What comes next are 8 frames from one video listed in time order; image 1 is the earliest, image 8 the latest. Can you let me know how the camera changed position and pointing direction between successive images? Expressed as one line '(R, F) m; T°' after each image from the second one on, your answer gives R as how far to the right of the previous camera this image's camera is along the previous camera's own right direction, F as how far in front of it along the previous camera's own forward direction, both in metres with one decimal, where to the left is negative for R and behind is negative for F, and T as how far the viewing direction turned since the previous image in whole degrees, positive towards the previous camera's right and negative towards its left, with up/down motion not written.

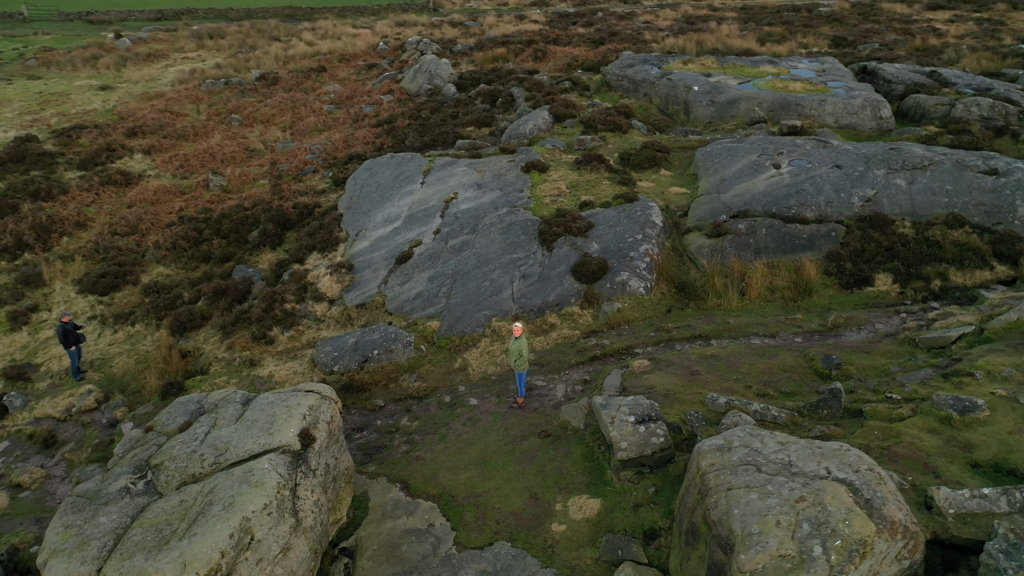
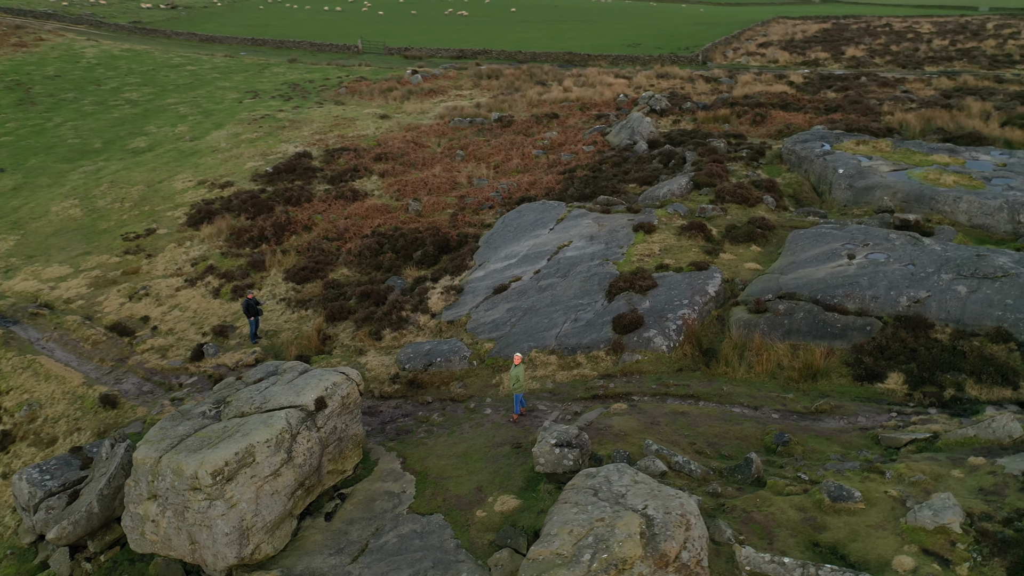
(+5.5, -2.3) m; -20°
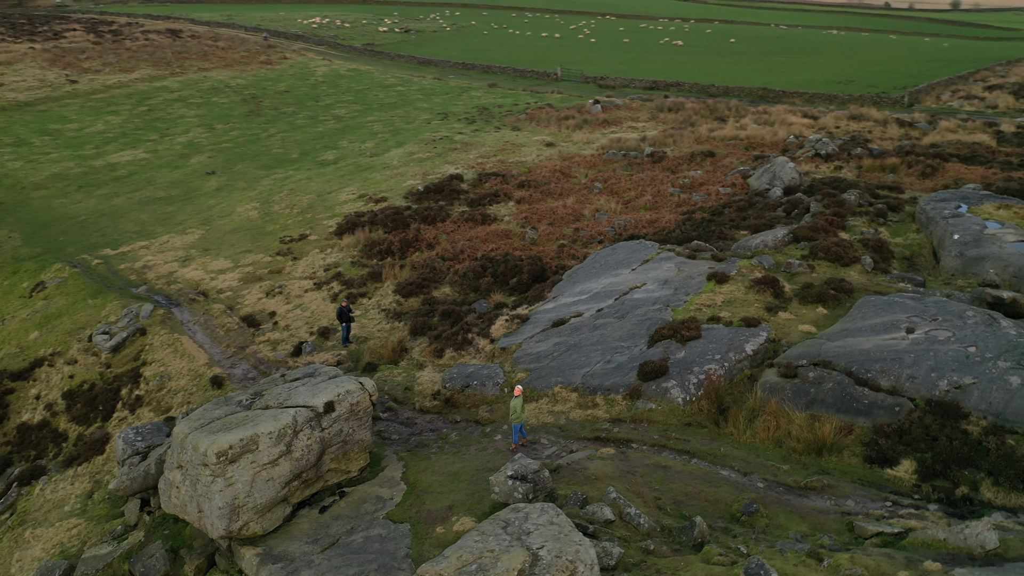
(+4.2, -0.4) m; -15°
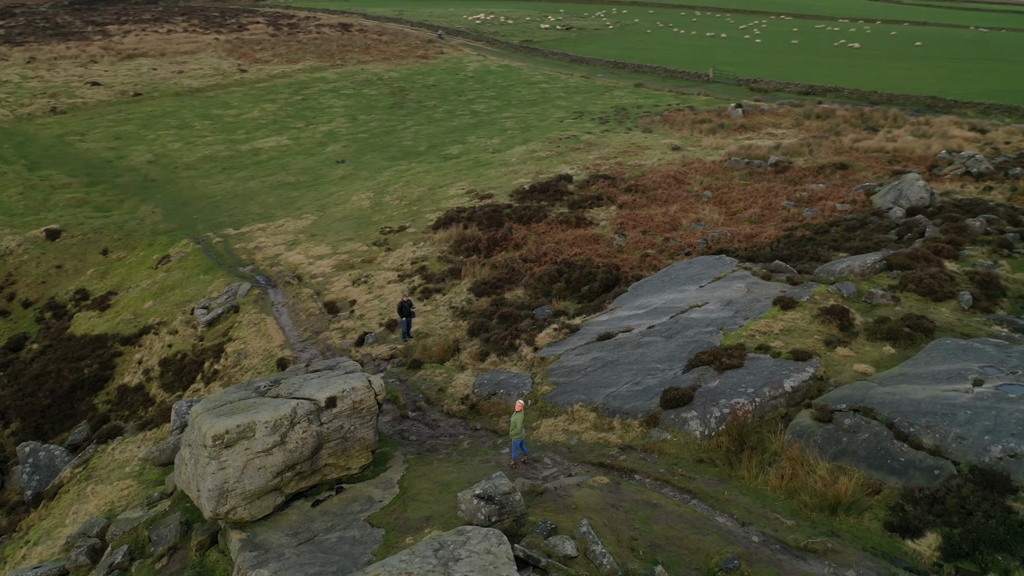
(+3.1, +1.0) m; -11°
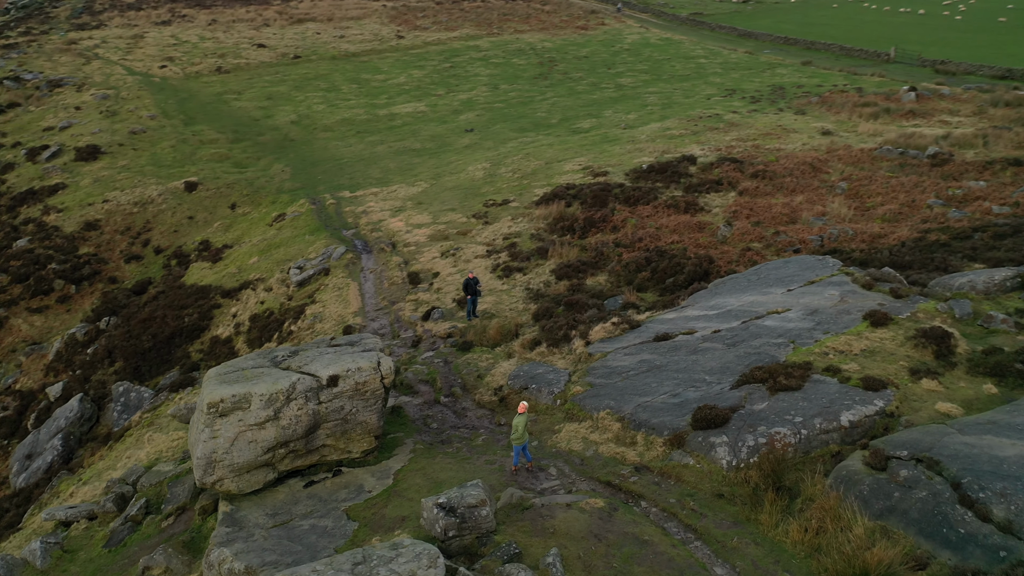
(+2.8, +2.0) m; -11°
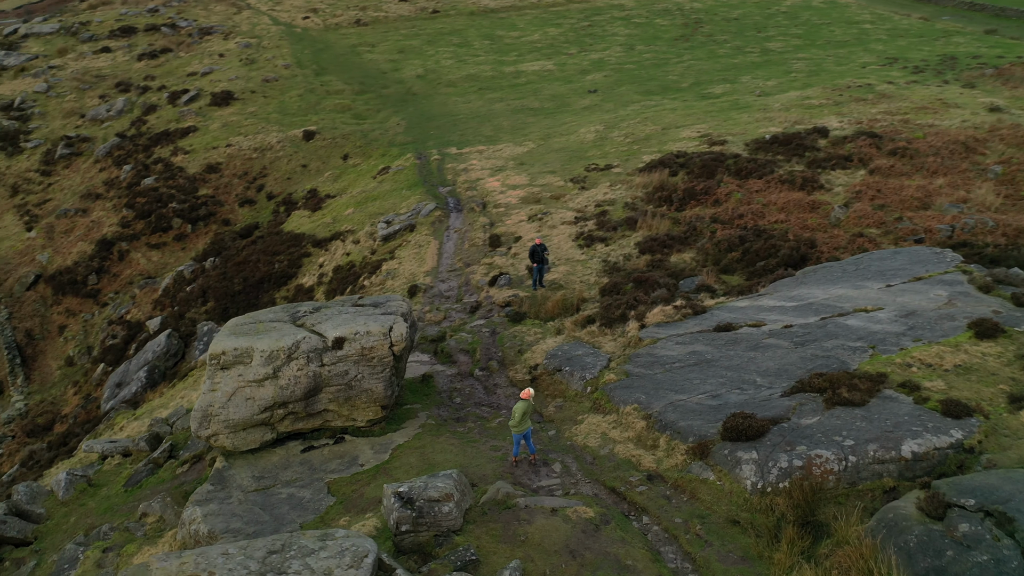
(+2.2, +2.0) m; -10°
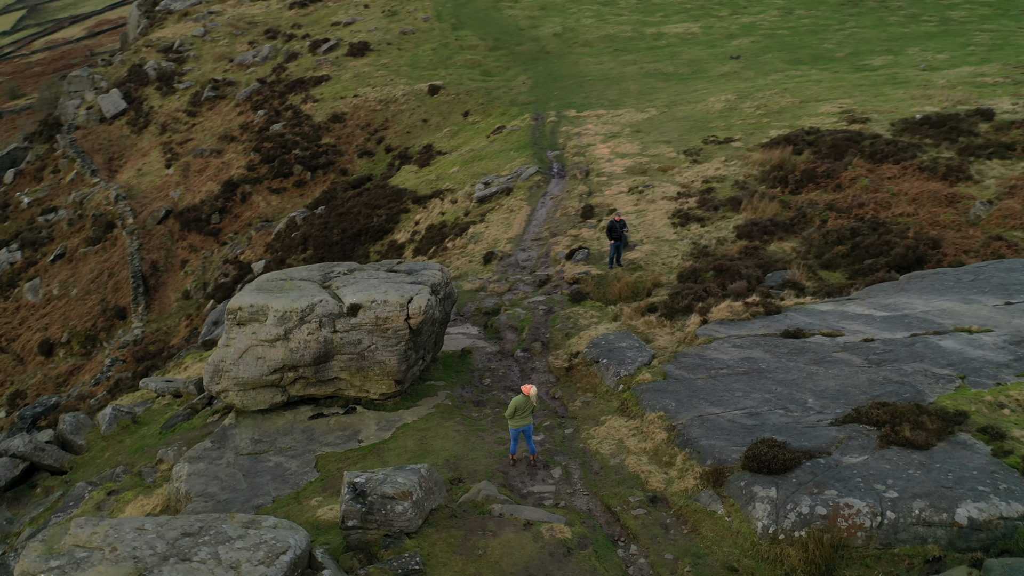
(+2.1, +1.6) m; -10°
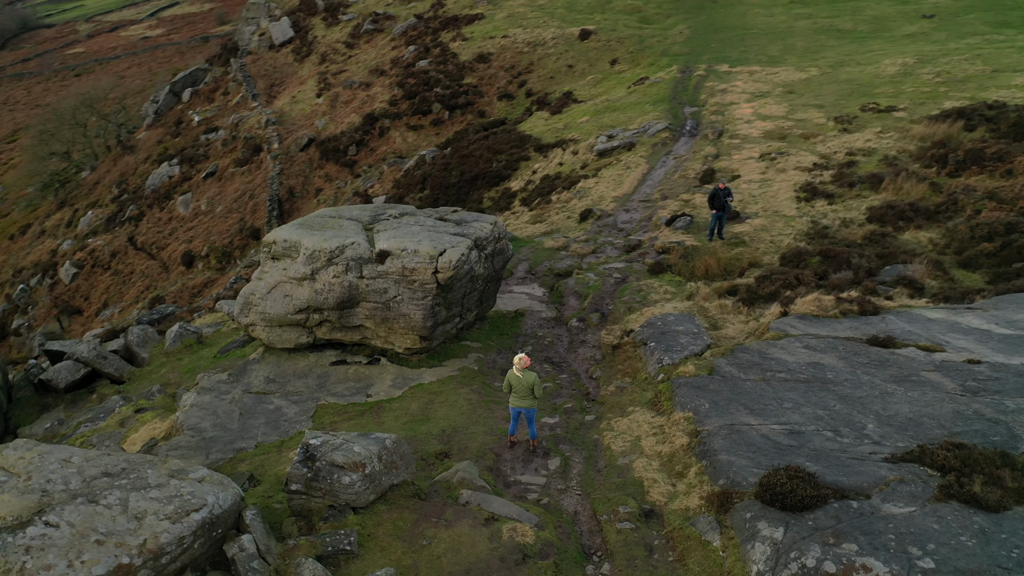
(+2.0, +1.6) m; -11°
